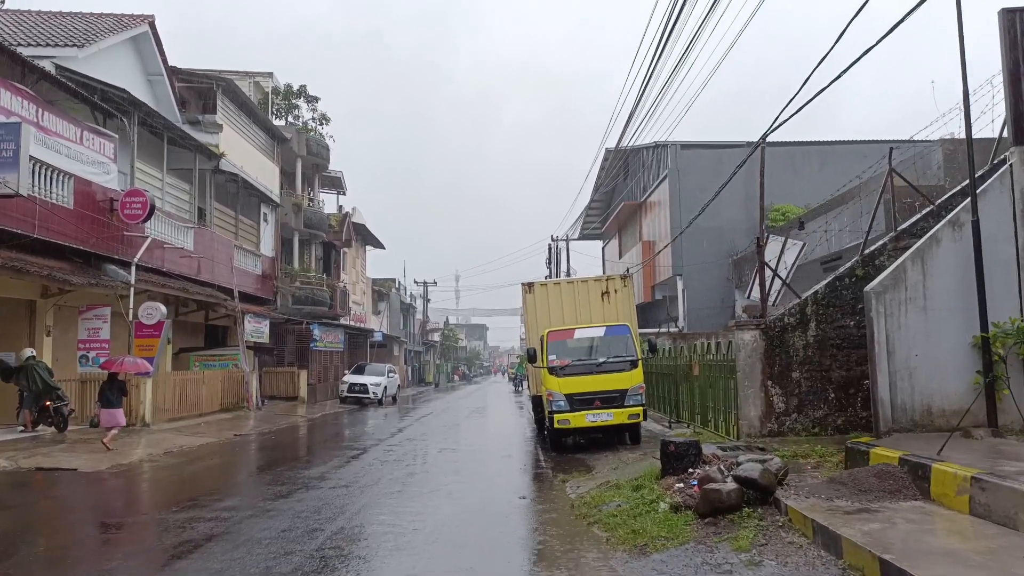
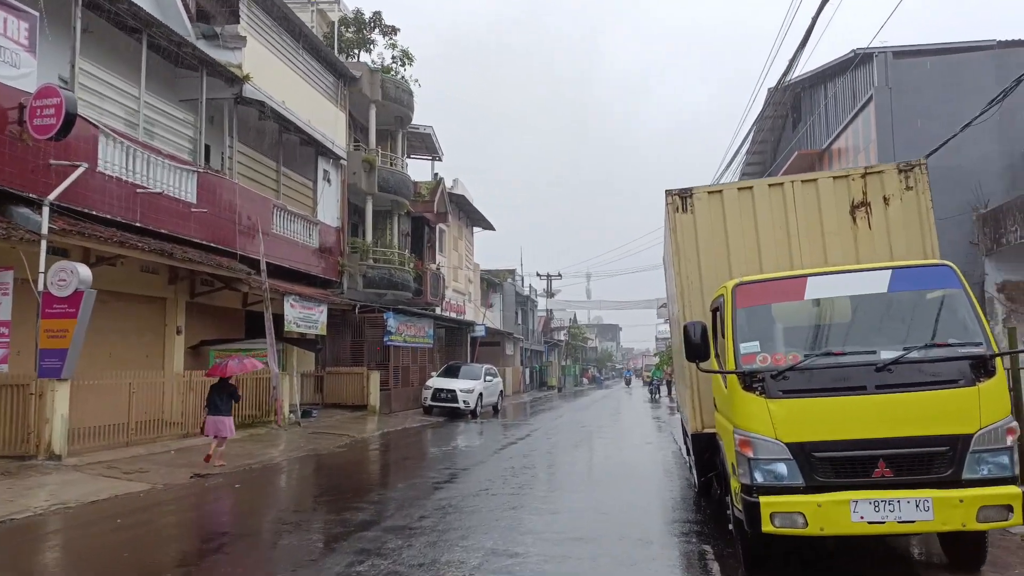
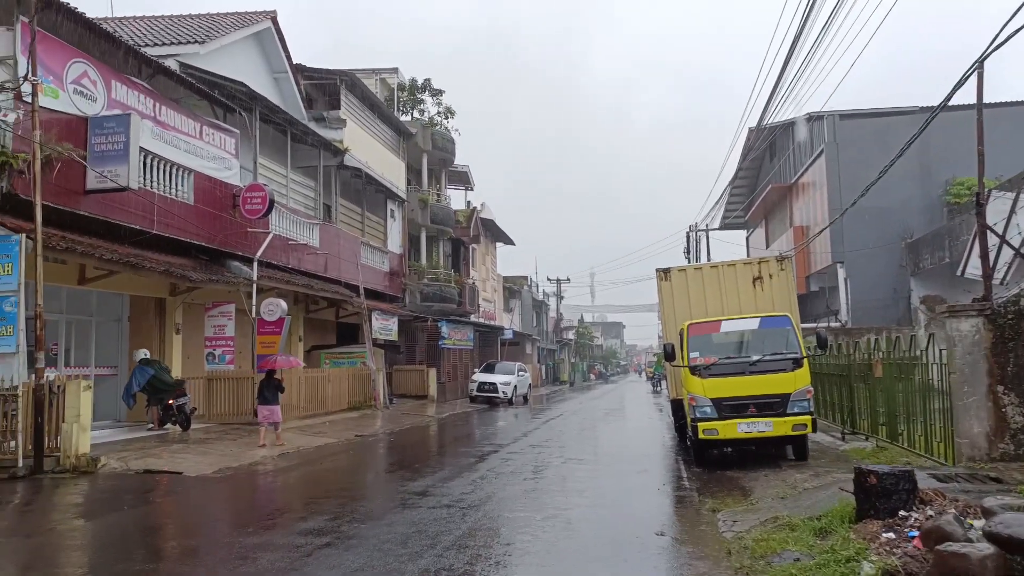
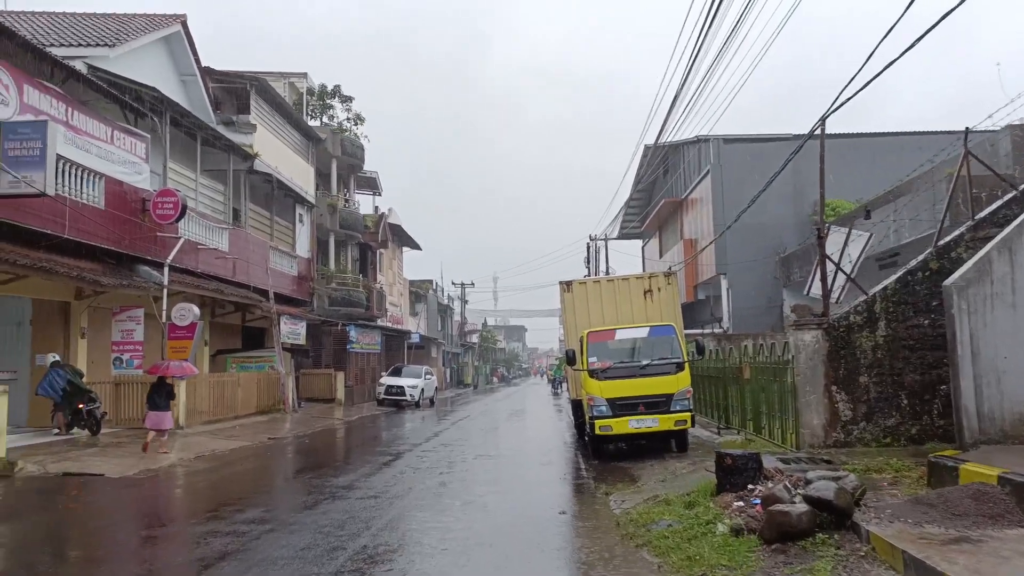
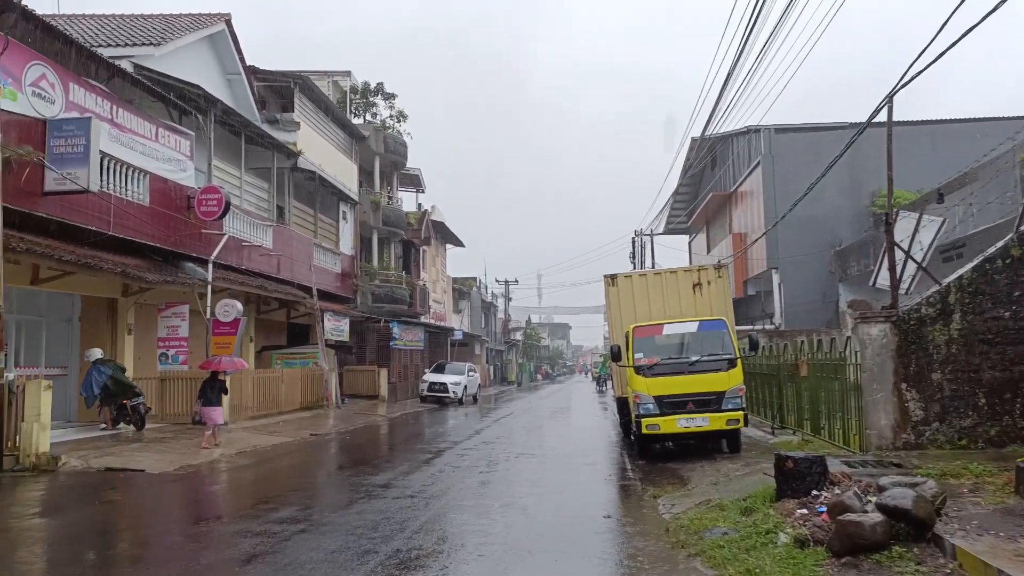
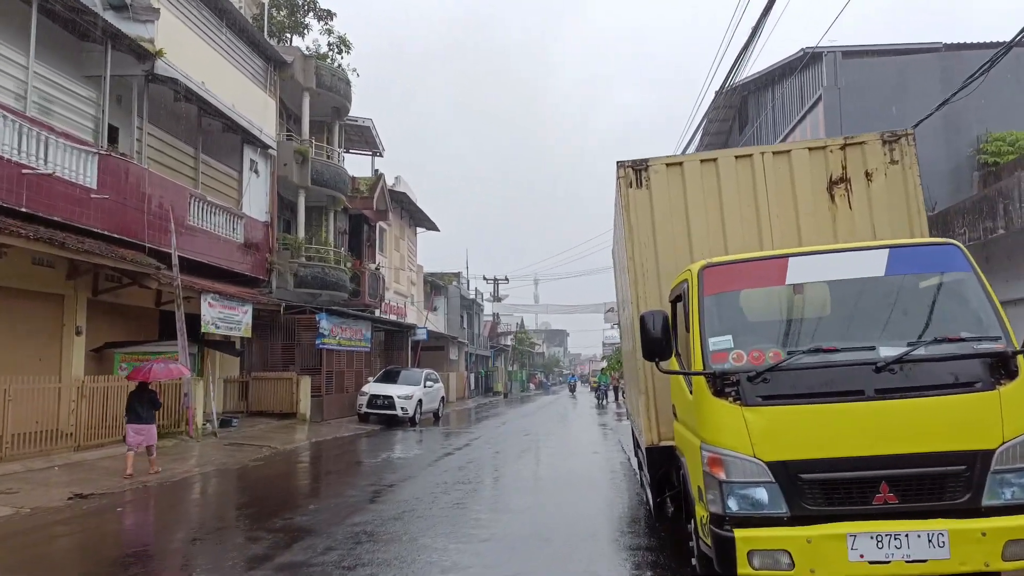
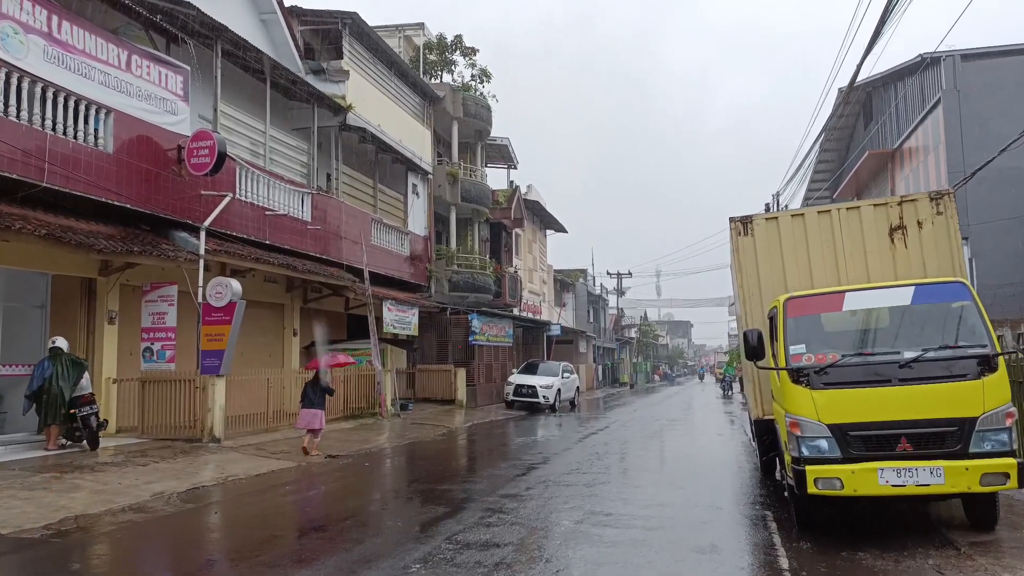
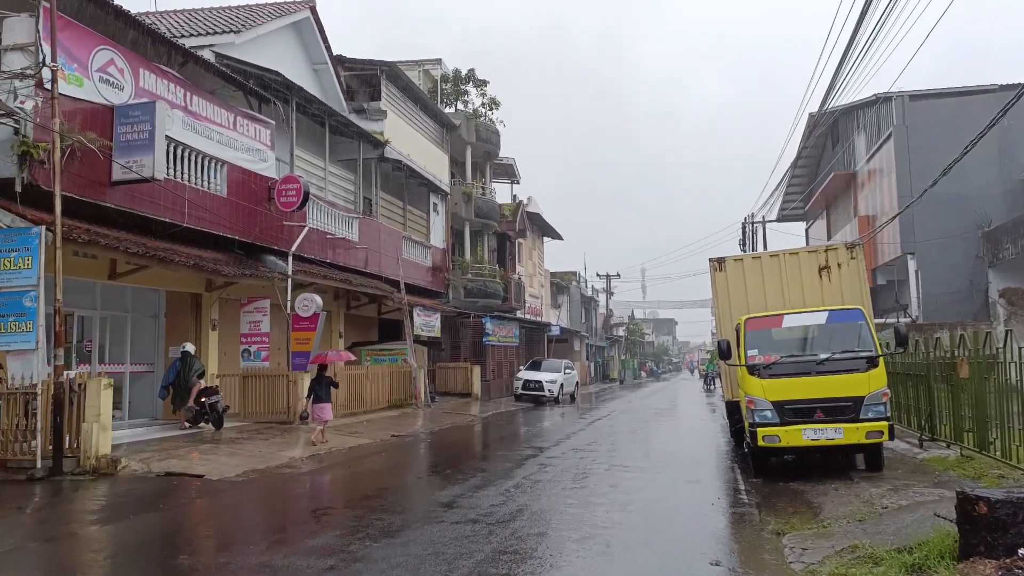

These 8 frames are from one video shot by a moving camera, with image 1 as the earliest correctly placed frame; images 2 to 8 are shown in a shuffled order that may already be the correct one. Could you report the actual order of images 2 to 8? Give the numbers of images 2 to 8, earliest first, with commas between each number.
4, 5, 3, 8, 7, 2, 6
